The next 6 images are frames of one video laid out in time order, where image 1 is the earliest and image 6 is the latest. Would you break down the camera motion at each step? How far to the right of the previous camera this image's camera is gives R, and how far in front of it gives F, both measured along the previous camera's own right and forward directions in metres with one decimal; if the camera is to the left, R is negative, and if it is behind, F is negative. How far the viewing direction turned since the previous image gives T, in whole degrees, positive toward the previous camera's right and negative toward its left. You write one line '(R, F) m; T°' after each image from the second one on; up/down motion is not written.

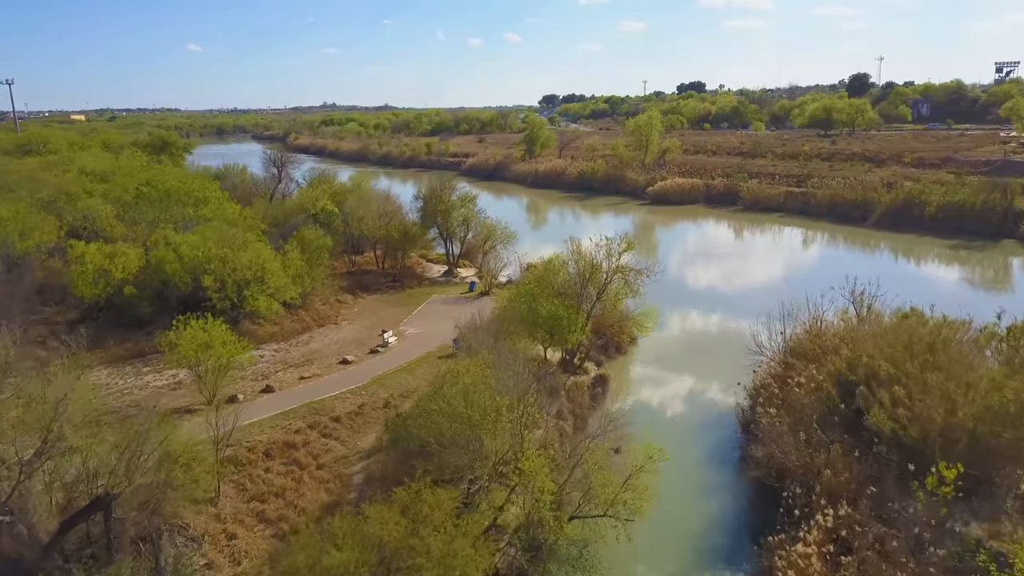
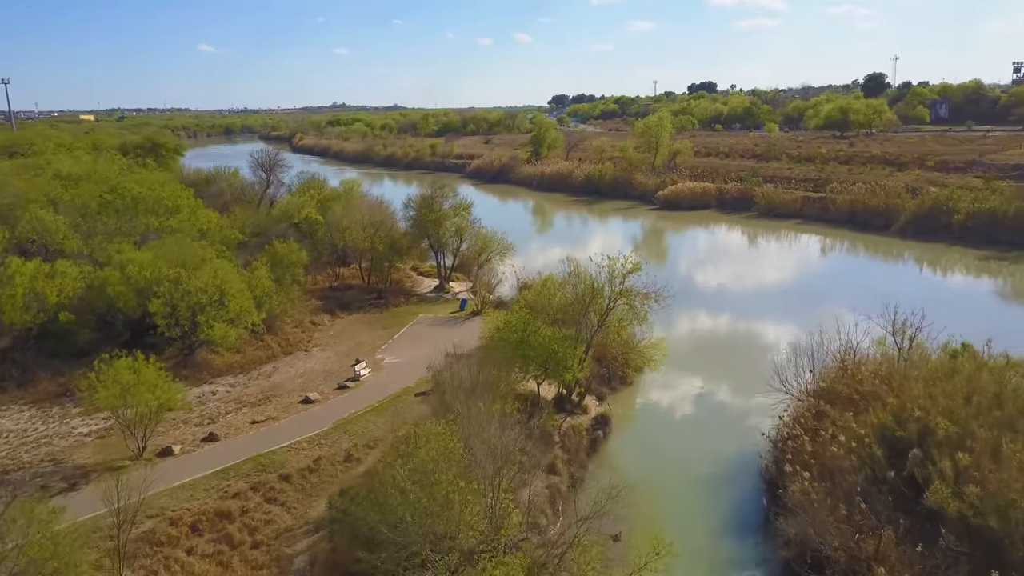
(+0.5, +2.7) m; -1°
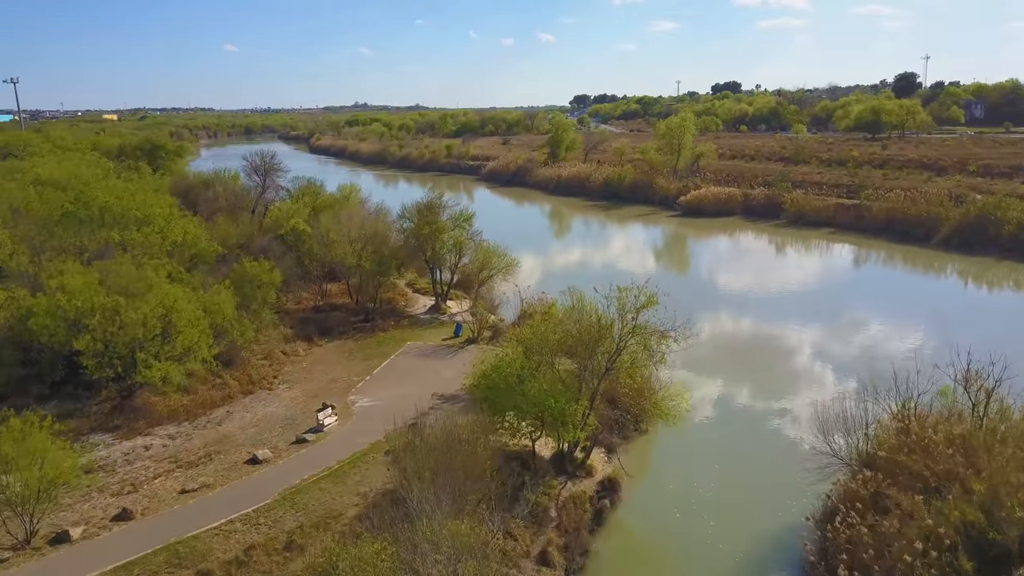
(+0.6, +3.1) m; -1°
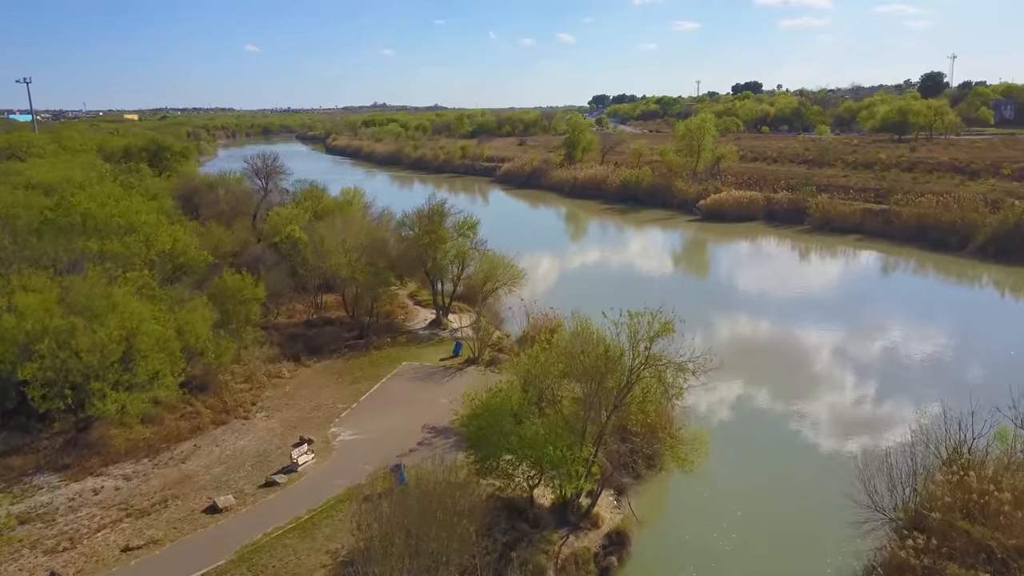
(+0.4, +1.8) m; -1°
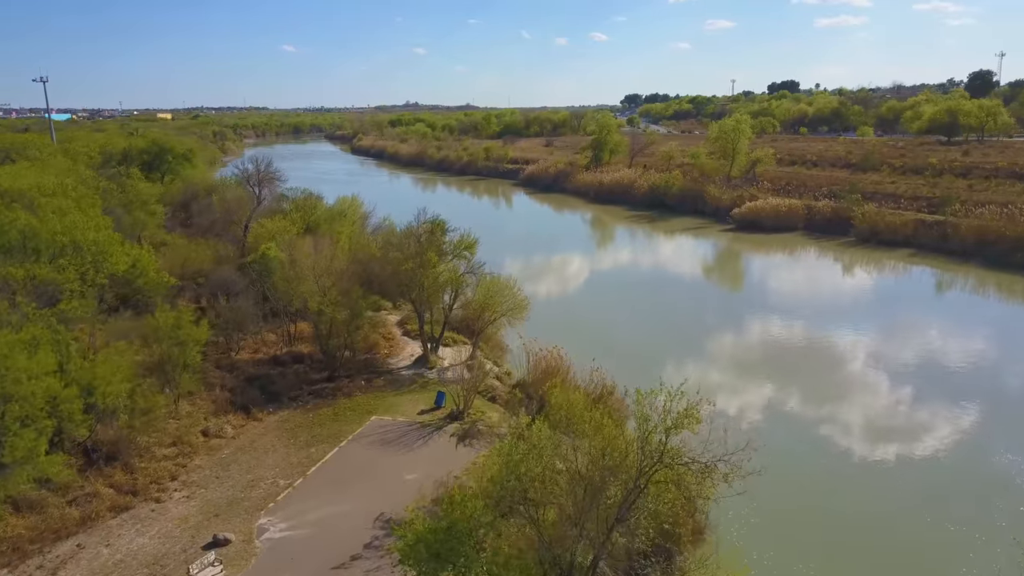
(+0.8, +3.7) m; -2°
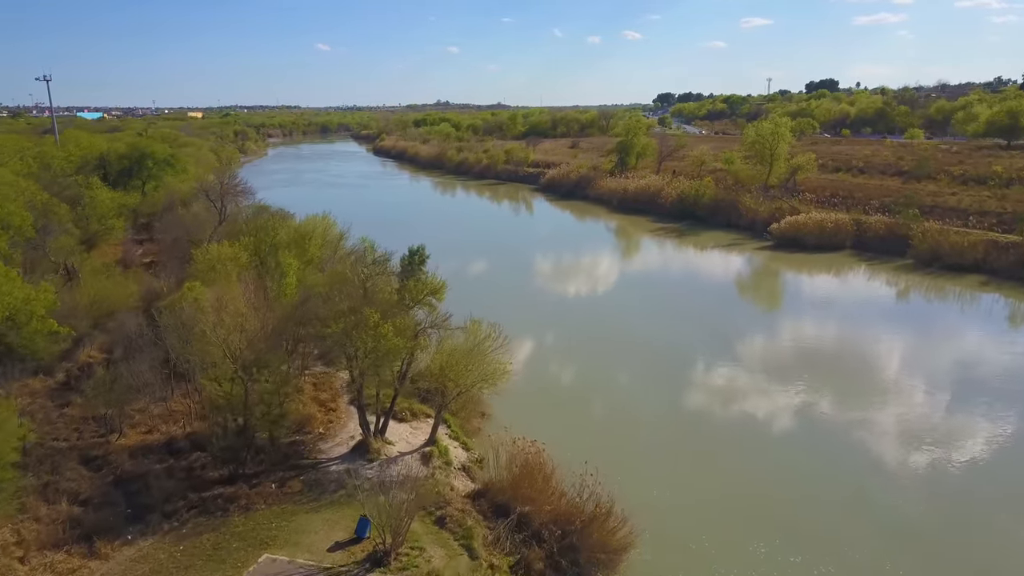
(+1.2, +5.4) m; -2°
